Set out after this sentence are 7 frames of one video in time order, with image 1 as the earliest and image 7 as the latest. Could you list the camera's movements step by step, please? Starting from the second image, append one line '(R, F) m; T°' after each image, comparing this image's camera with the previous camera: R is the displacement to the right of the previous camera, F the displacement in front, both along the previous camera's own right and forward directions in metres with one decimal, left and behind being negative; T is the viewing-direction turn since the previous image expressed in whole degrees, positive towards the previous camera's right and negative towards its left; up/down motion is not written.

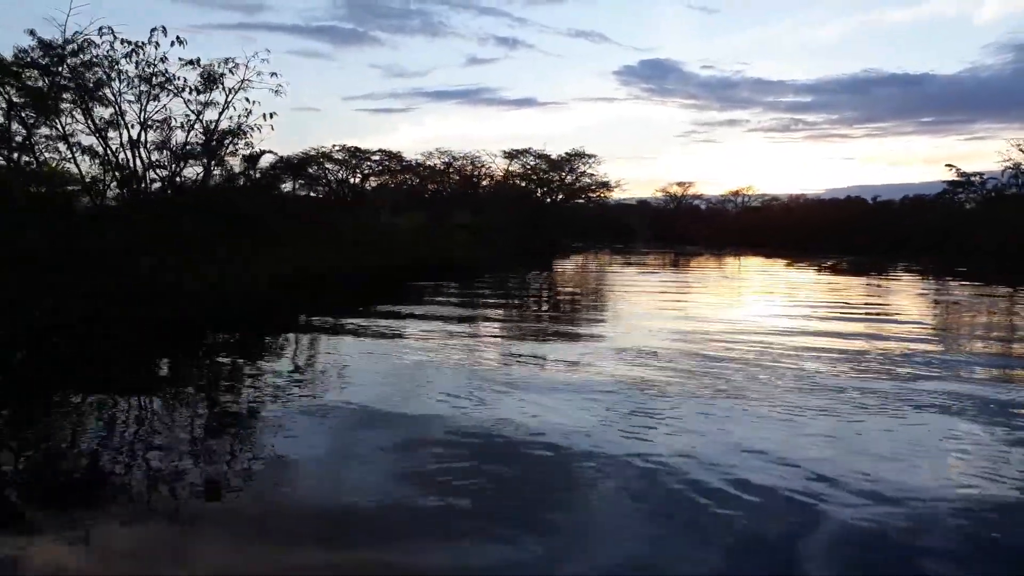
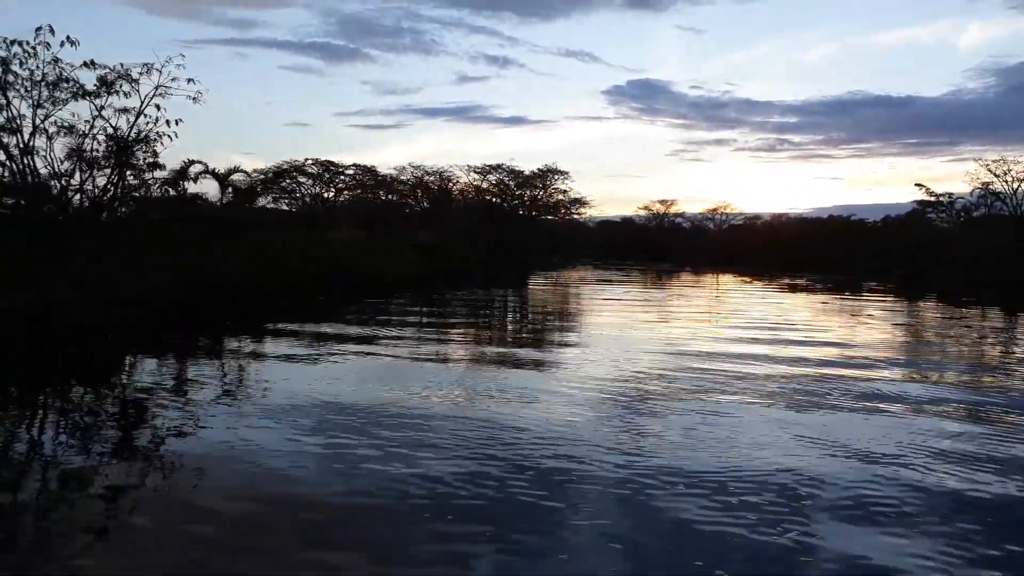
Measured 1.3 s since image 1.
(+0.6, +0.1) m; +1°
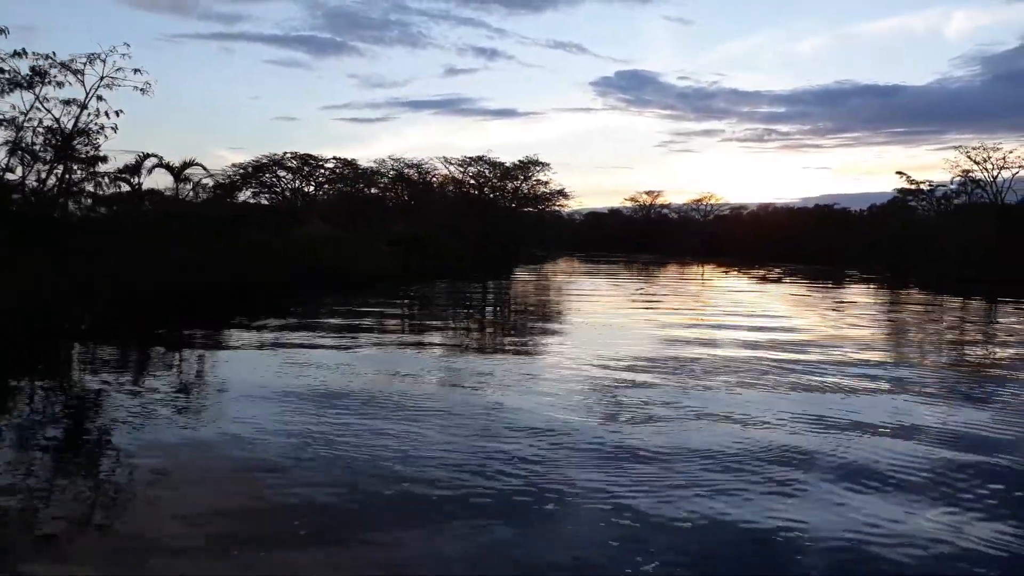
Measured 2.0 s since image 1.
(+0.3, +0.1) m; +1°
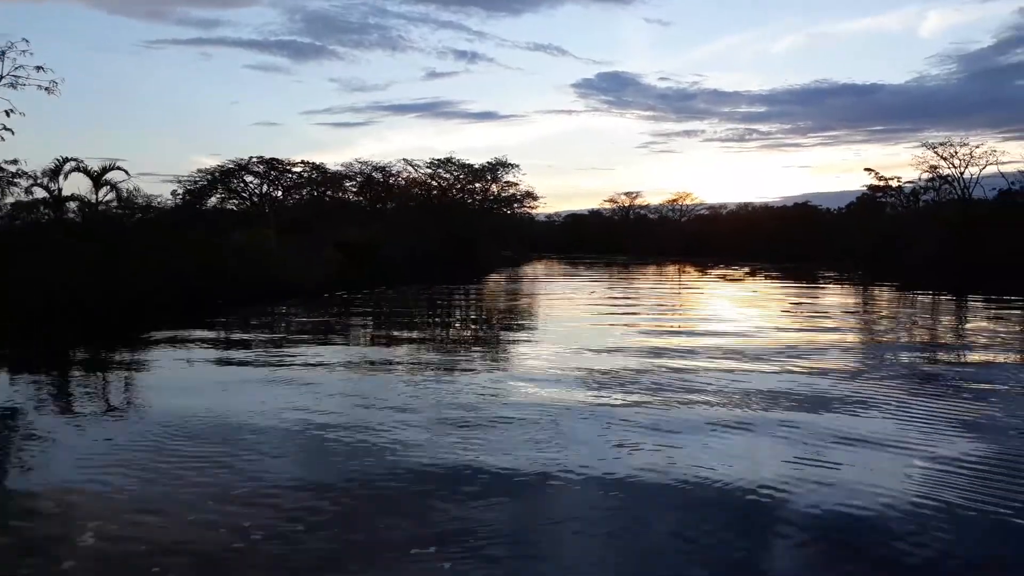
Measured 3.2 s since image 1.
(+0.5, +0.2) m; +1°
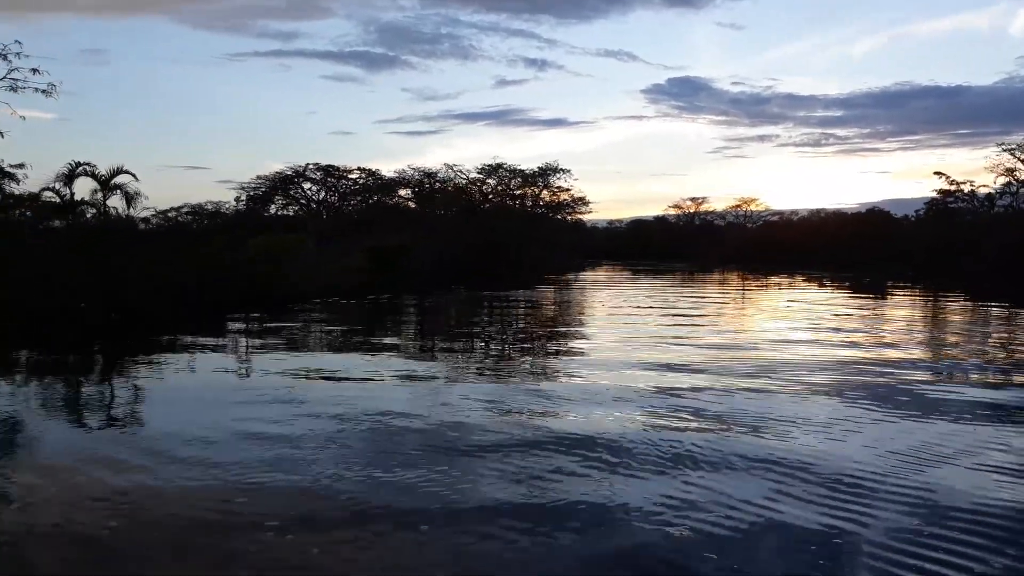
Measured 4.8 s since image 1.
(+0.6, +0.3) m; -5°
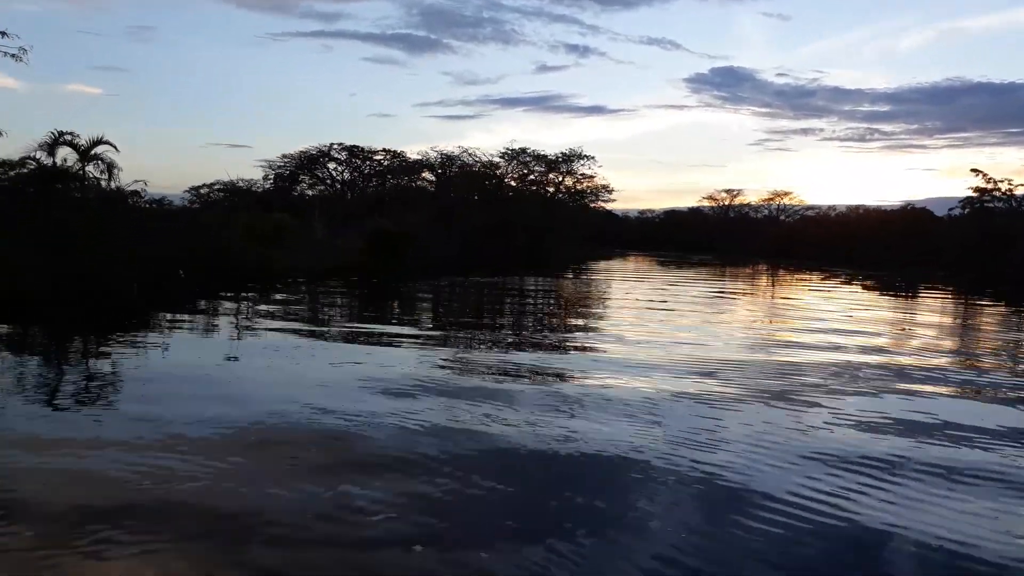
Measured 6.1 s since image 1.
(+0.5, +0.3) m; -2°
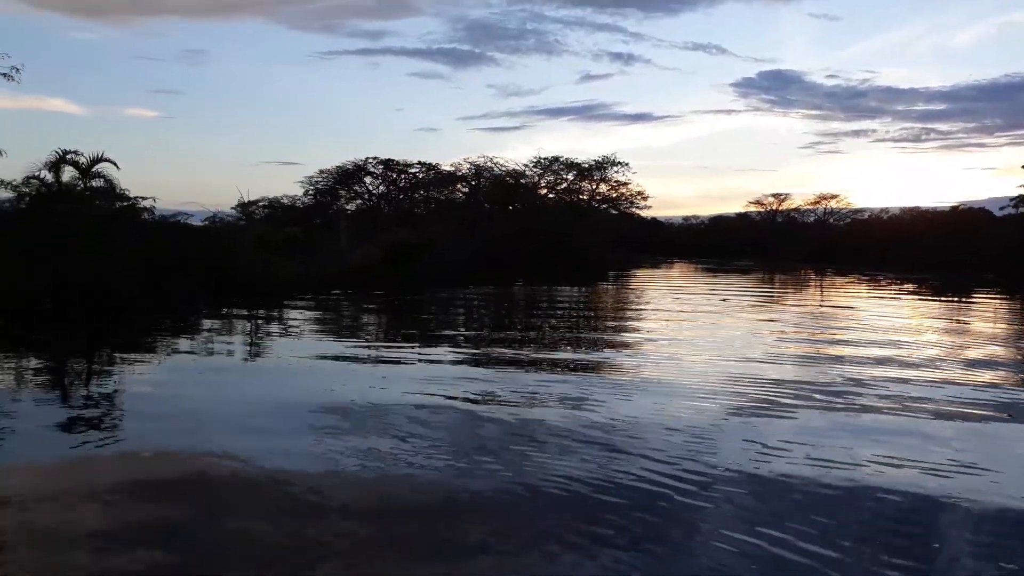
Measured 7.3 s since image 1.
(+0.4, +0.2) m; -3°
